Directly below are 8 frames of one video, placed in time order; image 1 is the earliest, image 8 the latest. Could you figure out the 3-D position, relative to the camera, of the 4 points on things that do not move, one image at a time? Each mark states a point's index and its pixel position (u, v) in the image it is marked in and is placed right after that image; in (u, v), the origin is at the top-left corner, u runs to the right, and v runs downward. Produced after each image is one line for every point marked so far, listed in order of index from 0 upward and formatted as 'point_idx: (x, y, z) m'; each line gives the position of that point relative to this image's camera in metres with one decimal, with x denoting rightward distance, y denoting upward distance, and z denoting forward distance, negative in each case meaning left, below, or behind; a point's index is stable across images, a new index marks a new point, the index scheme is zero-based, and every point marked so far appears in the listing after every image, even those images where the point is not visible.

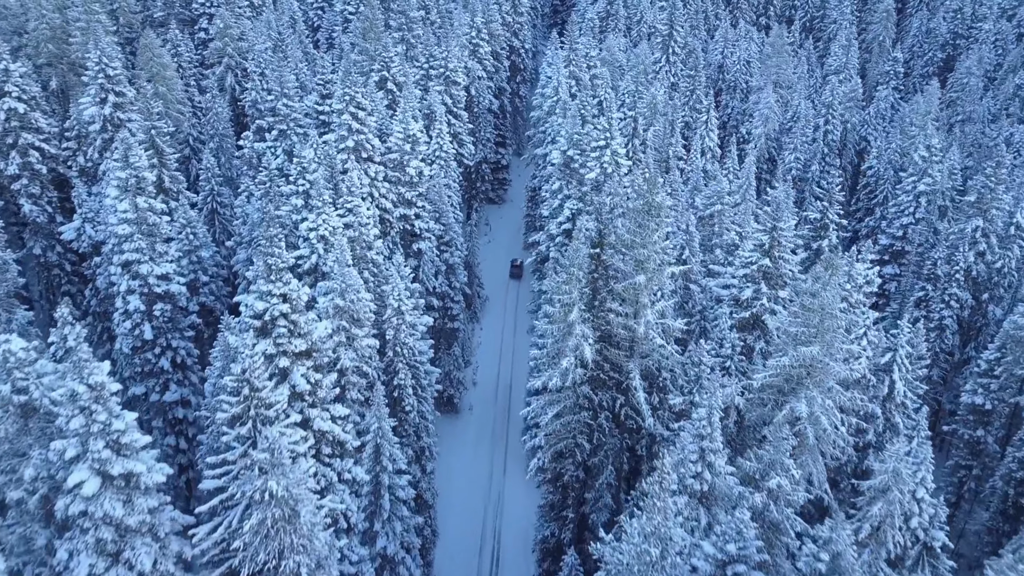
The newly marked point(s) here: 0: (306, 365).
0: (-4.9, -1.8, +18.7) m
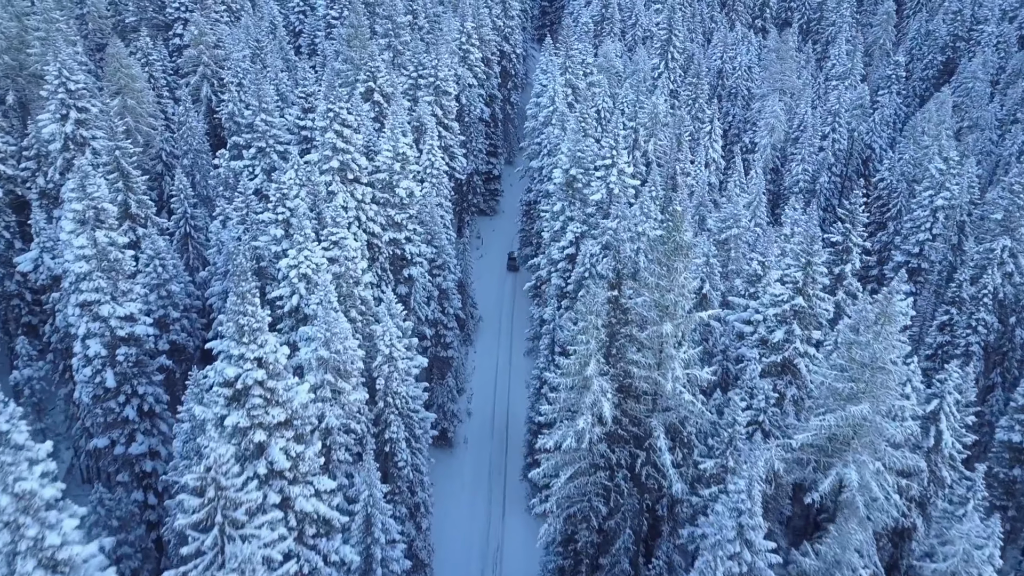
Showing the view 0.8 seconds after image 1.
0: (-4.7, -3.1, +16.1) m
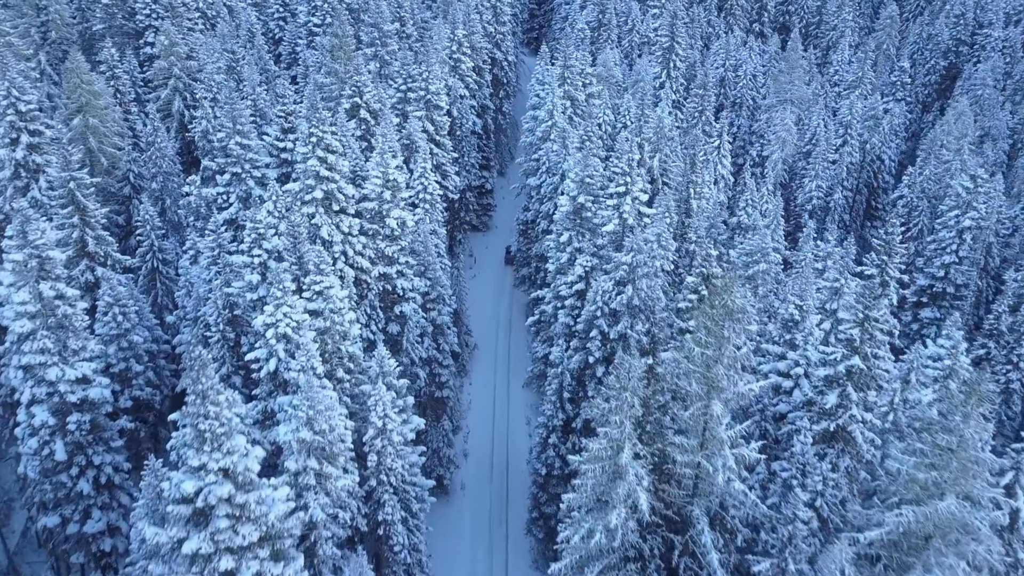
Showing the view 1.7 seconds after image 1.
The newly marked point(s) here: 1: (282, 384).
0: (-4.2, -4.6, +13.1) m
1: (-5.7, -2.4, +19.4) m
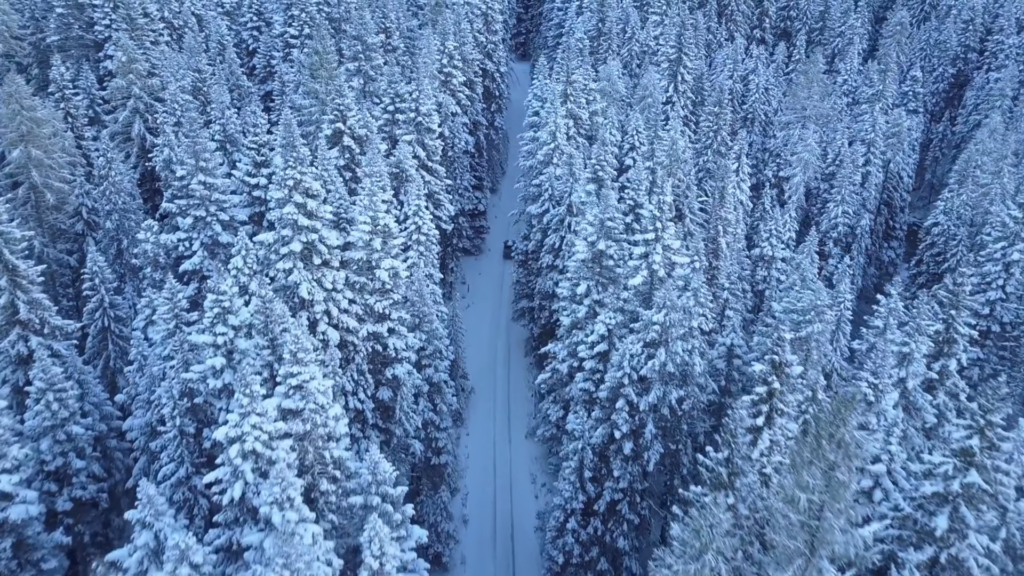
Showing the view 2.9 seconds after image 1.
0: (-3.5, -6.5, +9.1) m
1: (-5.1, -4.3, +15.3) m
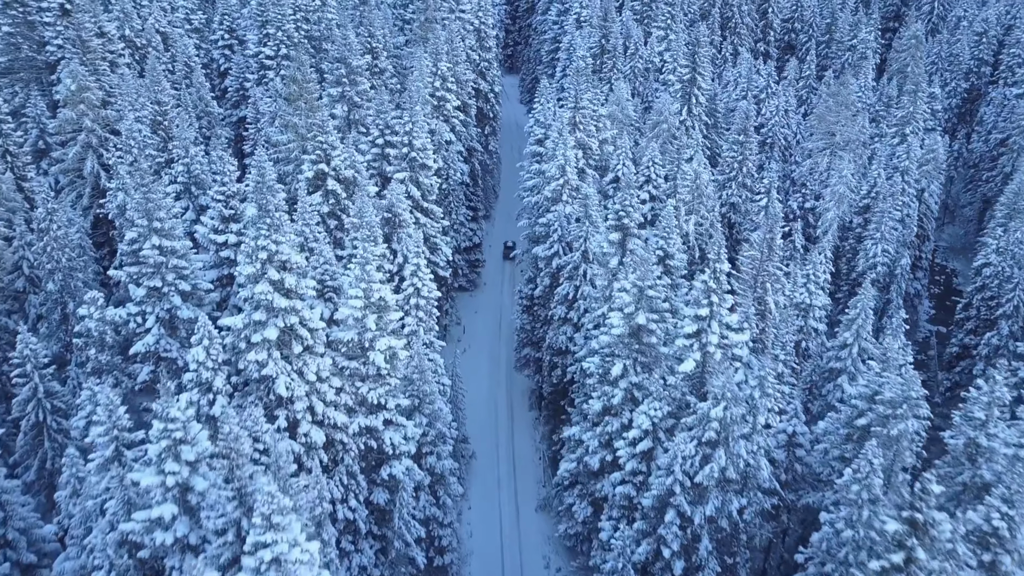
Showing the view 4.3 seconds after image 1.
0: (-2.5, -8.6, +4.8) m
1: (-4.3, -6.5, +11.0) m
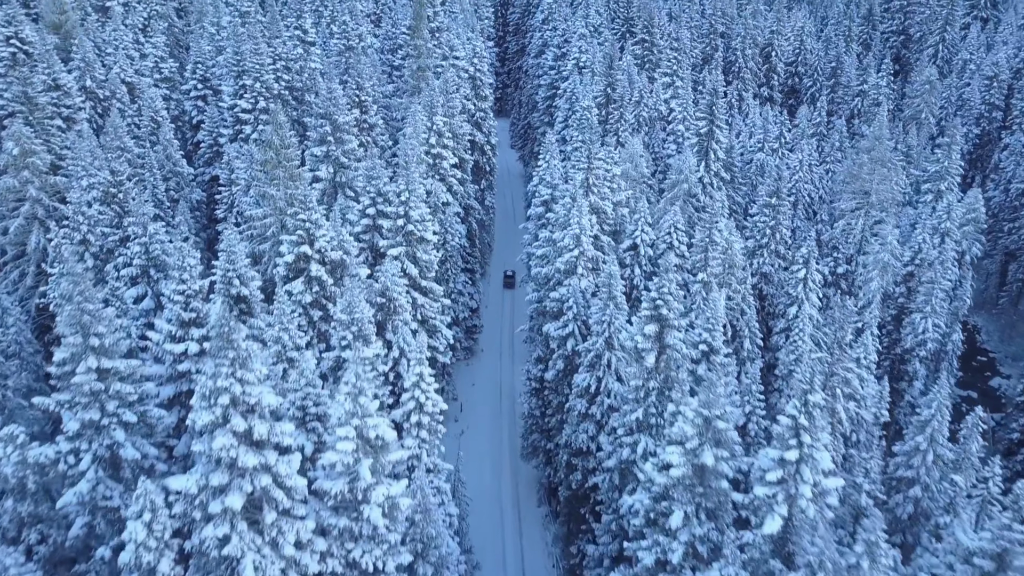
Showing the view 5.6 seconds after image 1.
0: (-1.4, -10.7, +0.1) m
1: (-3.4, -8.8, +6.4) m
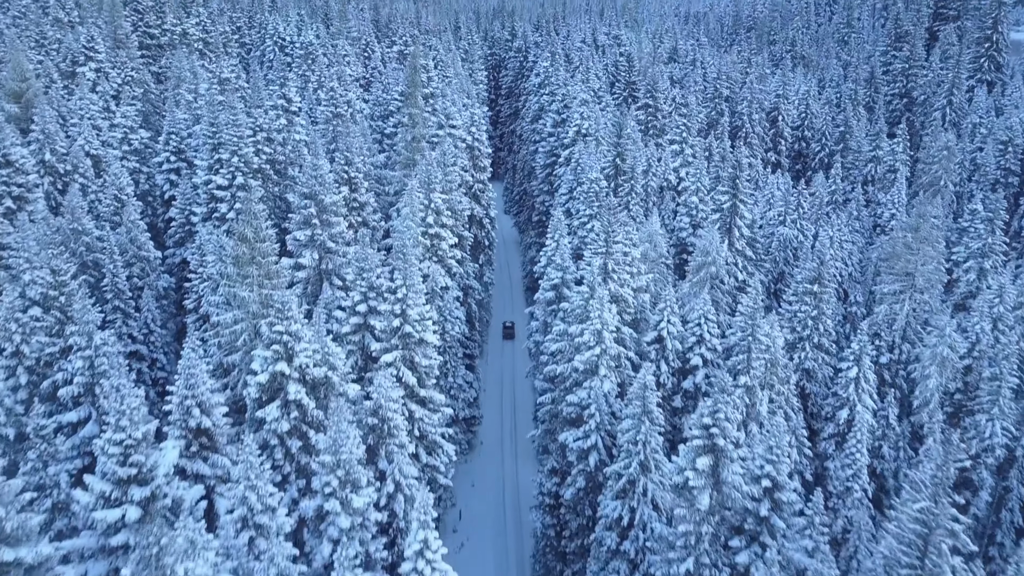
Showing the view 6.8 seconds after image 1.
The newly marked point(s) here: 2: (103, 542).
0: (-0.4, -12.1, -4.6) m
1: (-2.5, -10.7, +1.7) m
2: (-7.6, -4.7, +14.7) m
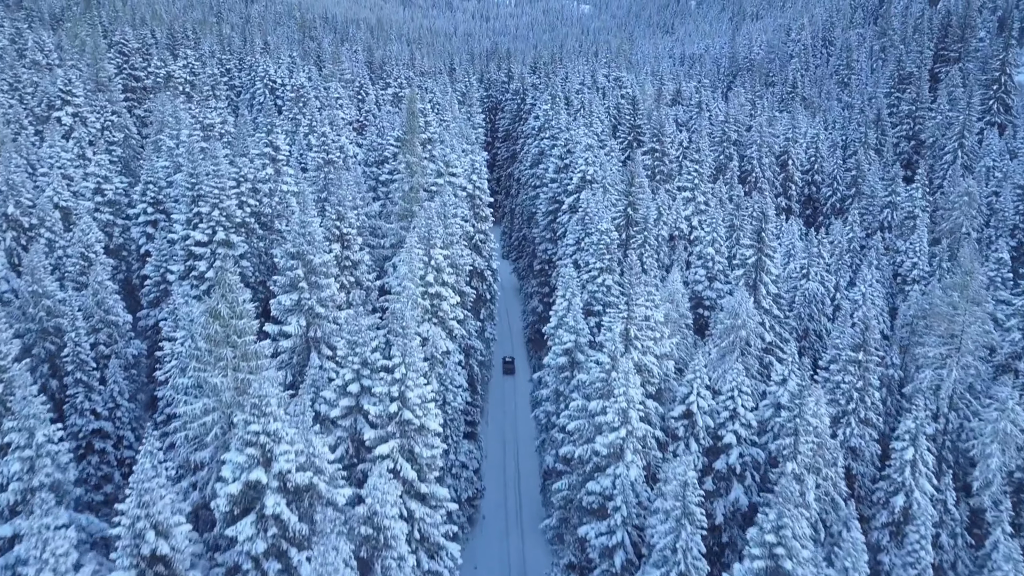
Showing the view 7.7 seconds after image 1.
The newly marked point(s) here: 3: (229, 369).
0: (+0.3, -12.7, -8.3) m
1: (-1.9, -11.7, -1.9) m
2: (-7.1, -6.4, +11.3) m
3: (-6.5, -1.9, +18.0) m
